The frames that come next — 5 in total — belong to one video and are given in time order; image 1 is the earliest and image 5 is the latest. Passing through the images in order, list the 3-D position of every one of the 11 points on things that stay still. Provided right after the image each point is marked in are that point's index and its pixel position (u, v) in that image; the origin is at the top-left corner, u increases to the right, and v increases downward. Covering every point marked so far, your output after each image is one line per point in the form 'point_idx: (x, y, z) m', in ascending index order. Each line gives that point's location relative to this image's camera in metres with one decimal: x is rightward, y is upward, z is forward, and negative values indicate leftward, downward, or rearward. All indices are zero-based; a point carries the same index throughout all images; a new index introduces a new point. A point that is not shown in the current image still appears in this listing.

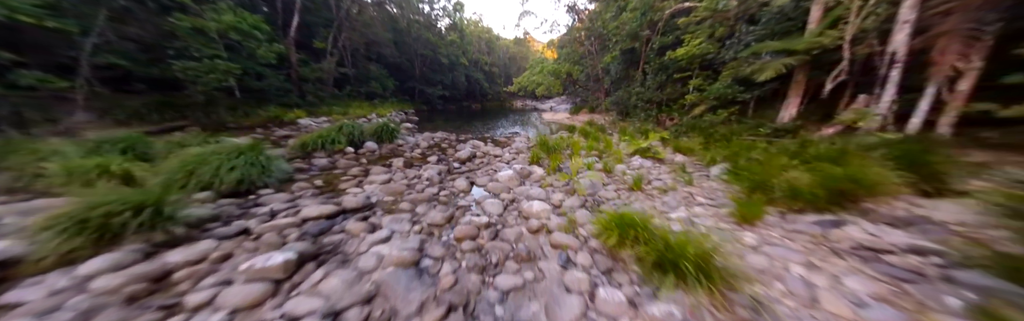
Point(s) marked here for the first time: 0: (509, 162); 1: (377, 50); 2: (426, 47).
0: (-0.1, 0.0, +5.4) m
1: (-9.3, +7.5, +15.2) m
2: (-7.5, +10.0, +19.4) m
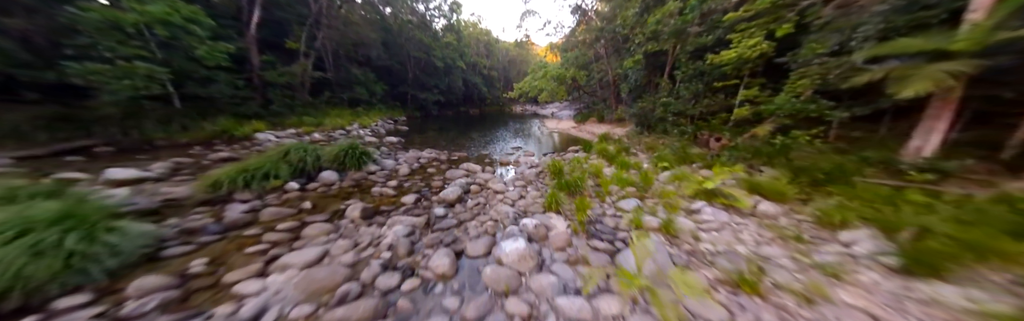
0: (+0.1, -0.8, +3.9) m
1: (-9.2, +6.7, +13.7) m
2: (-7.4, +9.0, +17.9) m
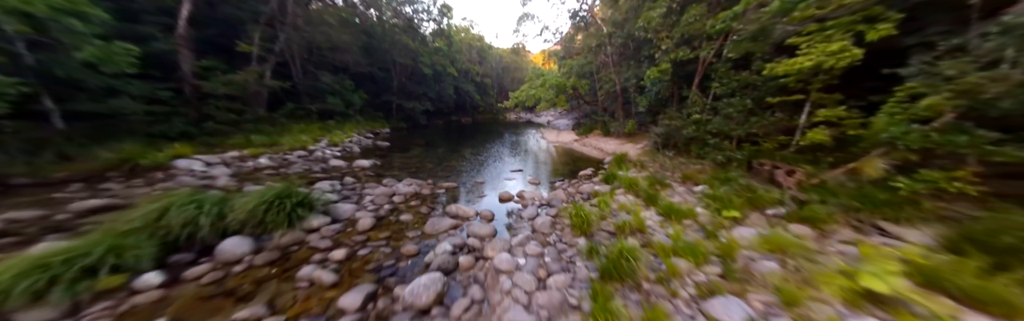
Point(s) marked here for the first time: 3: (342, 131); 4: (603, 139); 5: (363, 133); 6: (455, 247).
0: (+0.2, -1.5, +2.3) m
1: (-9.4, +5.6, +12.0) m
2: (-7.8, +7.8, +16.4) m
3: (-8.4, +1.5, +10.9) m
4: (+4.8, +1.1, +11.8) m
5: (-8.0, +1.5, +11.8) m
6: (-0.8, -1.3, +3.3) m
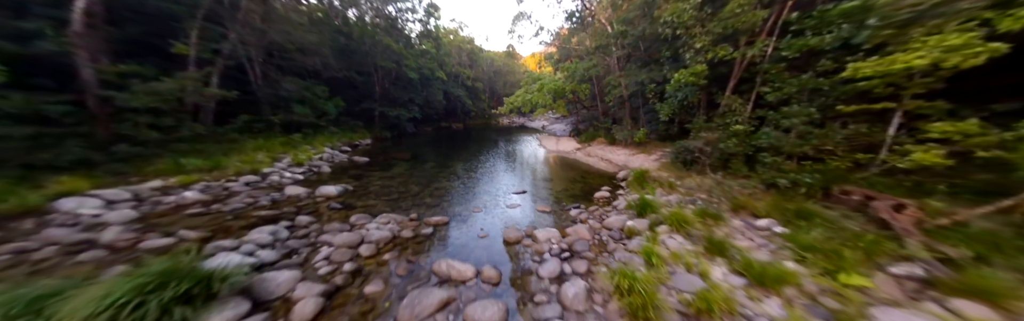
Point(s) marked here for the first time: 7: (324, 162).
0: (+0.5, -2.0, +1.1) m
1: (-9.6, +4.7, +10.5) m
2: (-8.2, +6.9, +14.9) m
3: (-8.5, +0.6, +9.3) m
4: (+4.7, +0.6, +10.7) m
5: (-8.1, +0.6, +10.3) m
6: (-0.6, -1.8, +2.0) m
7: (-7.1, -0.1, +8.4) m
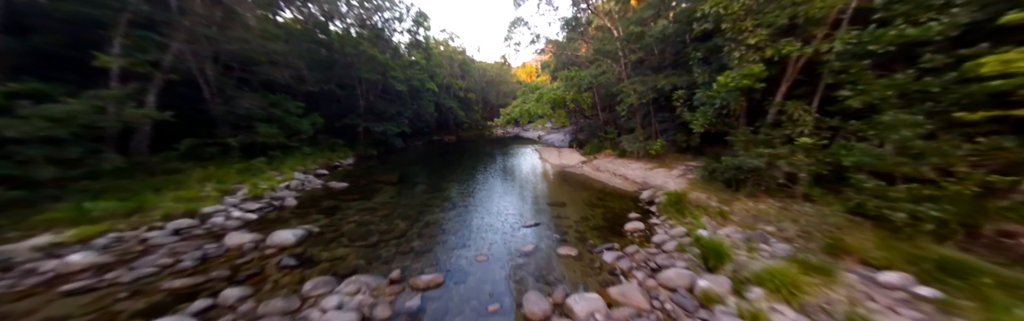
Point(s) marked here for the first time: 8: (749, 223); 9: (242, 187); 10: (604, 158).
0: (+0.9, -2.4, -0.1) m
1: (-9.7, +3.6, +9.2) m
2: (-8.5, +5.7, +13.8) m
3: (-8.4, -0.4, +7.9) m
4: (+4.8, 0.0, +9.7) m
5: (-8.0, -0.4, +8.9) m
6: (-0.2, -2.3, +0.8) m
7: (-7.0, -1.0, +7.0) m
8: (+4.4, -1.1, +4.3) m
9: (-8.0, -0.8, +6.6) m
10: (+4.6, +0.1, +11.0) m
